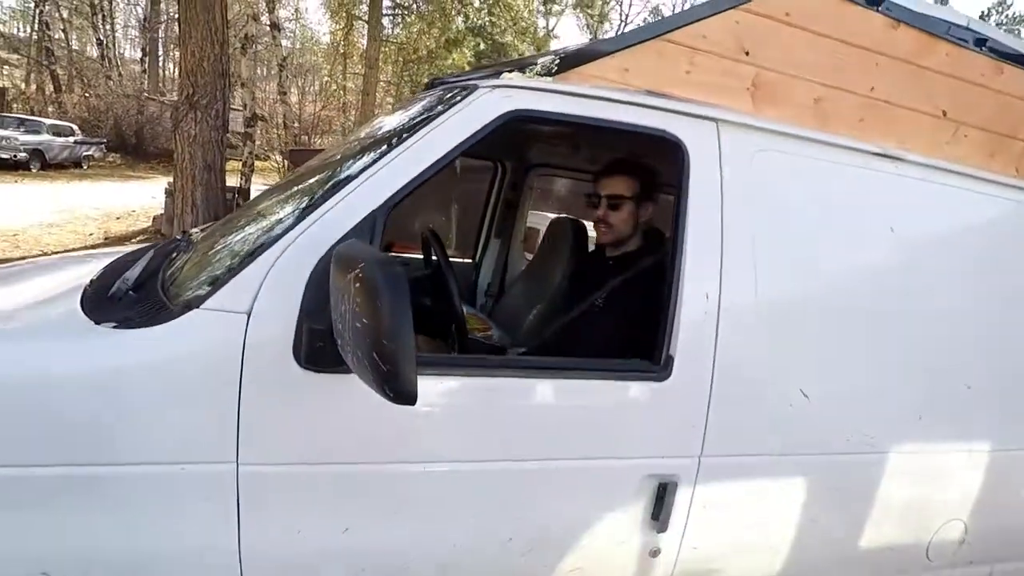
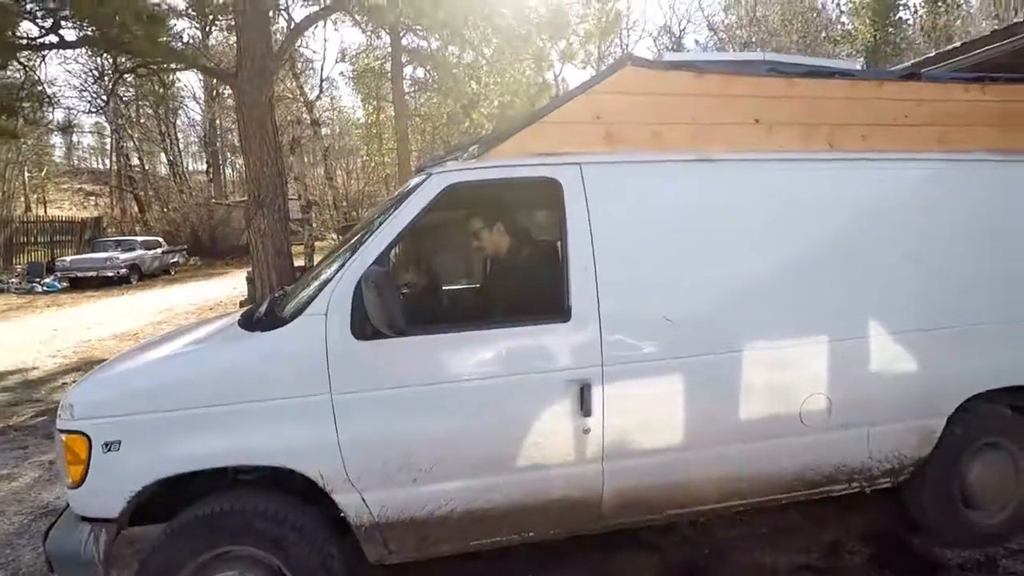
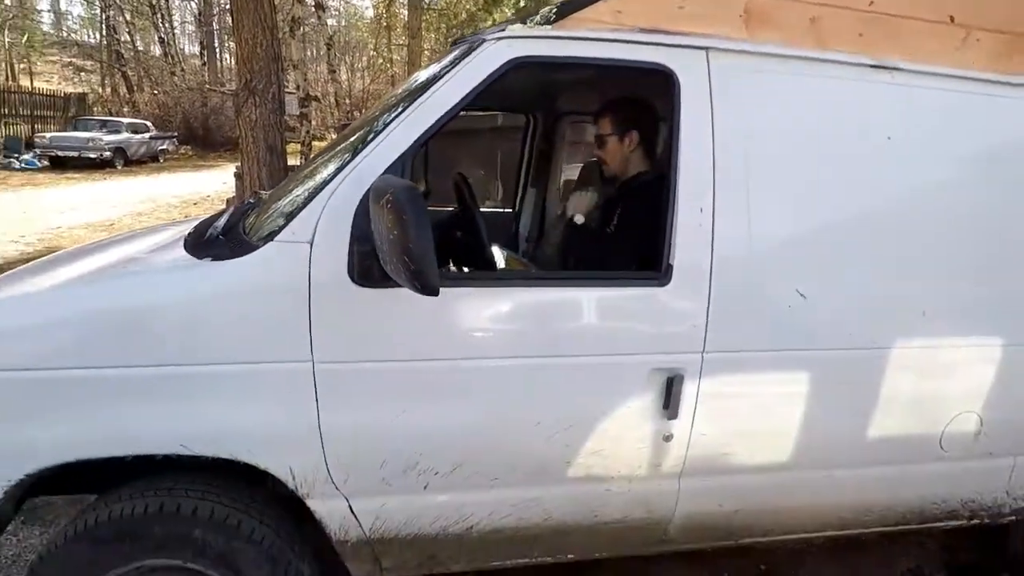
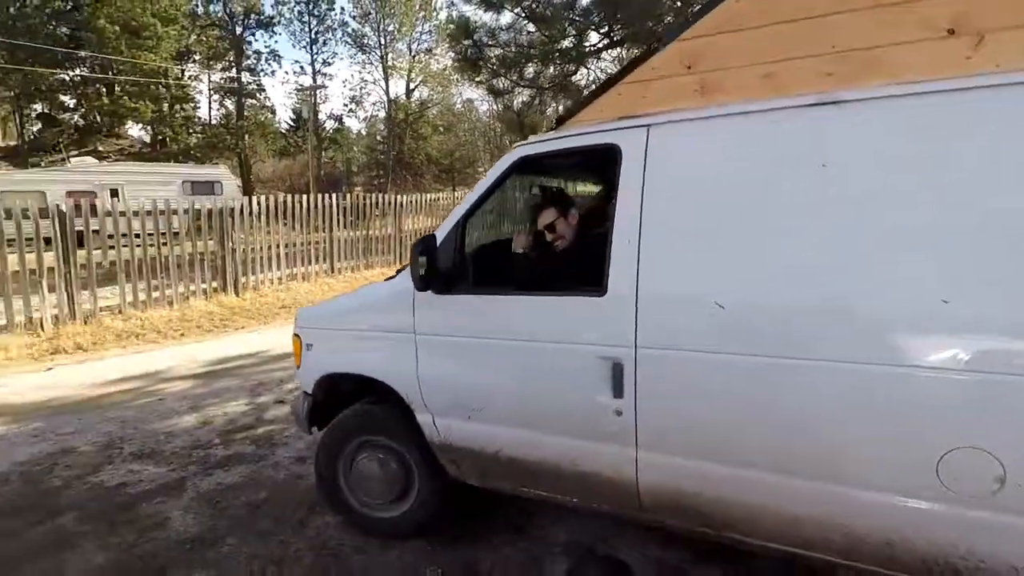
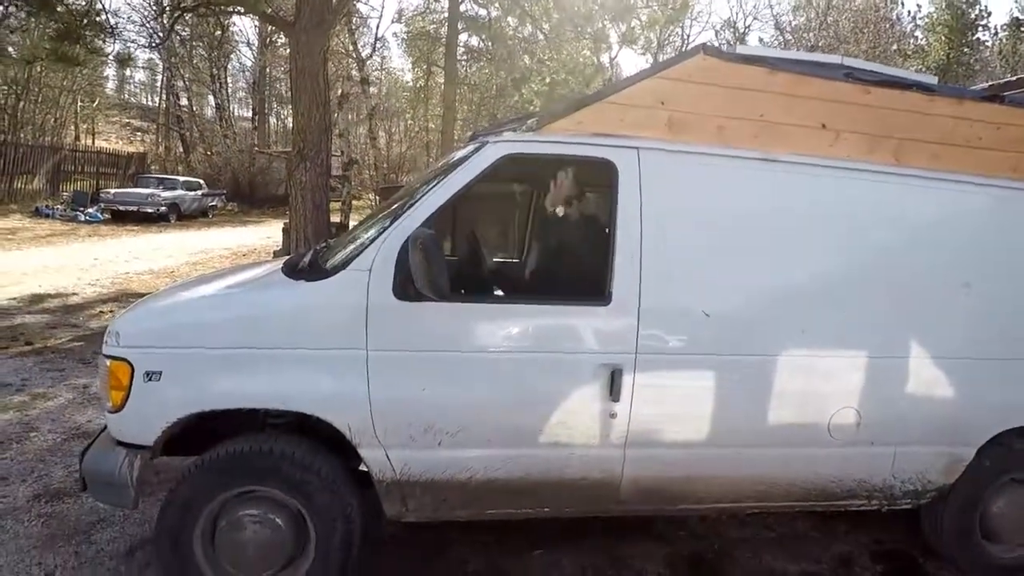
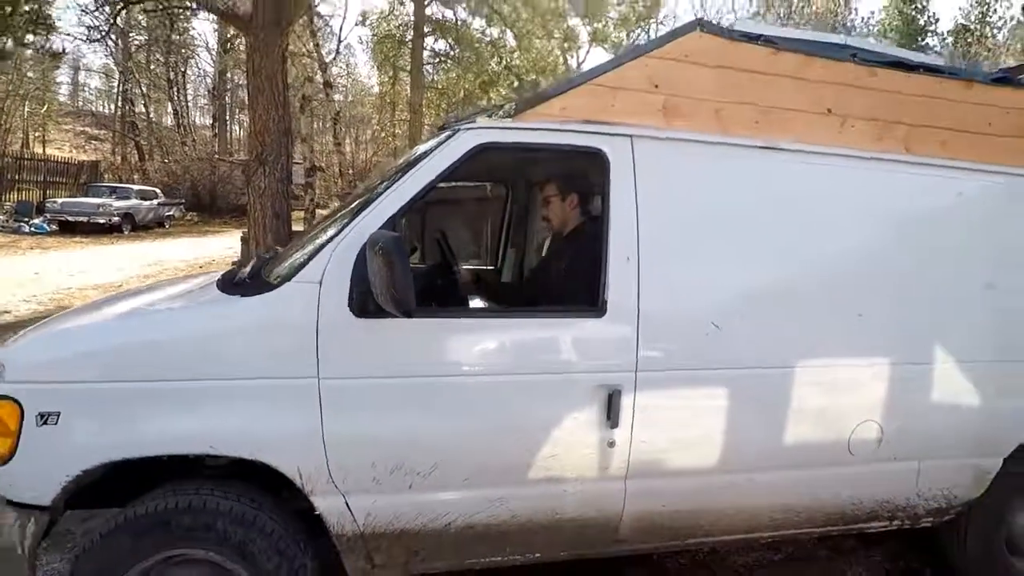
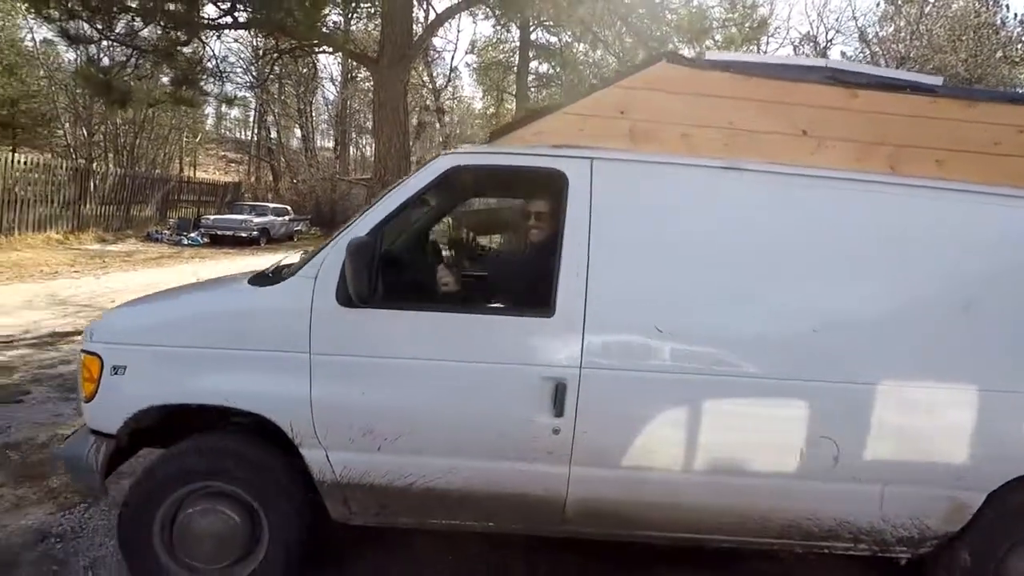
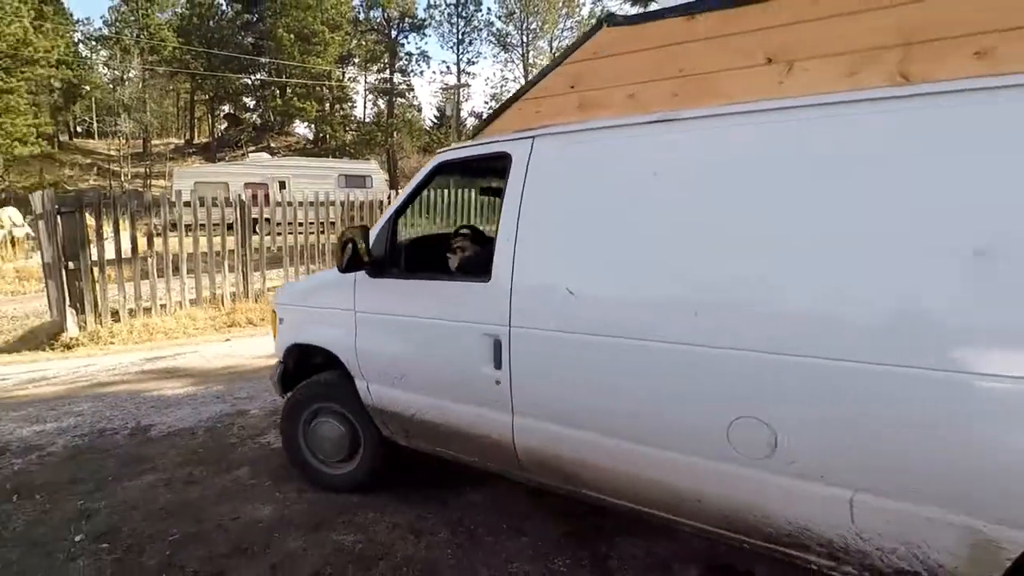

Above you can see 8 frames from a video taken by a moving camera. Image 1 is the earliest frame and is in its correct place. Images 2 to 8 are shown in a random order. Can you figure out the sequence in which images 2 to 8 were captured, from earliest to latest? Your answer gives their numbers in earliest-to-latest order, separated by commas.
3, 6, 2, 5, 7, 4, 8
